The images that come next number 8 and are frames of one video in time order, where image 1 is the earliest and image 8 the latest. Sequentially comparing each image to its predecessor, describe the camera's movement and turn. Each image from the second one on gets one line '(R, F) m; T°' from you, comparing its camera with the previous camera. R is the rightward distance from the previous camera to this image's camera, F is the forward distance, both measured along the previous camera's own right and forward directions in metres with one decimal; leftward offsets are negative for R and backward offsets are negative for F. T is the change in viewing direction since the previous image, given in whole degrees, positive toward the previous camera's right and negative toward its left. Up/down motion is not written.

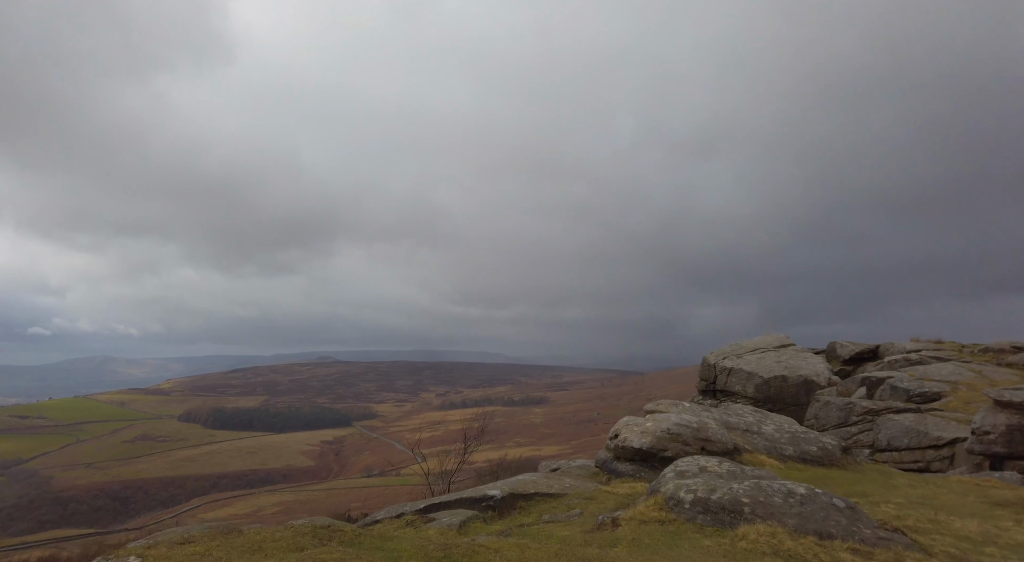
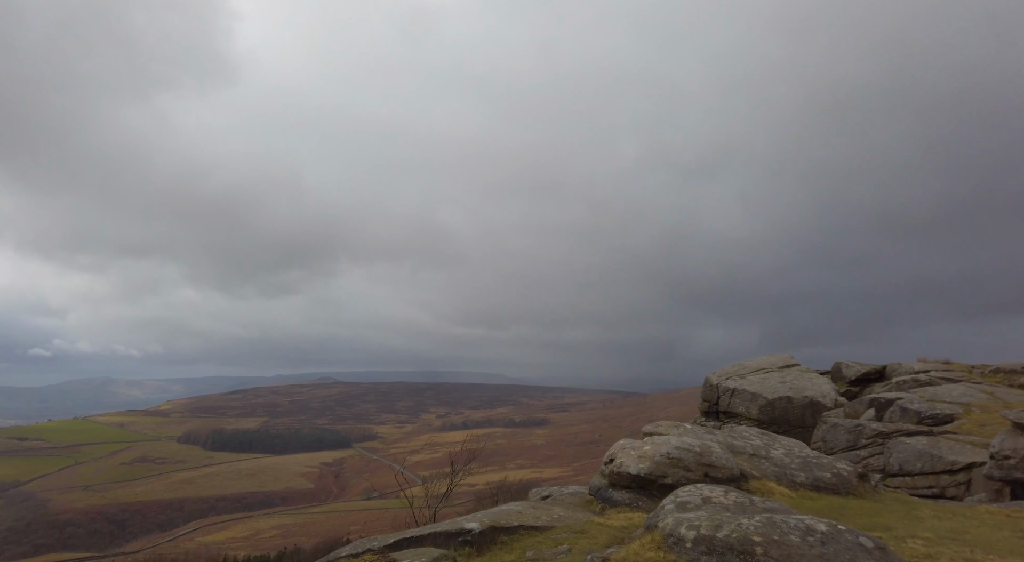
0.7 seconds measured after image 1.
(+0.2, +0.5) m; 0°
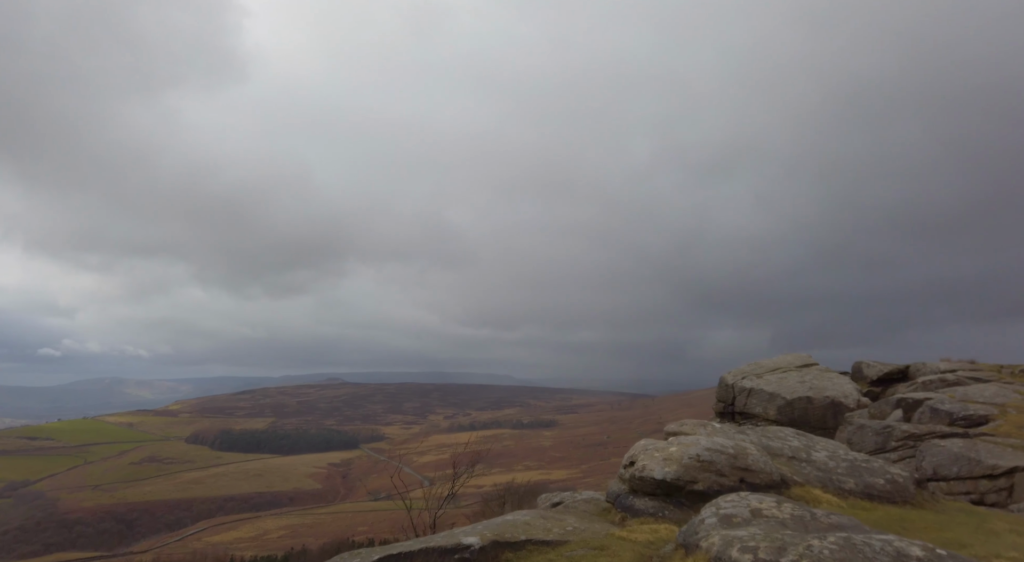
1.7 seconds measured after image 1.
(0.0, +0.8) m; -1°
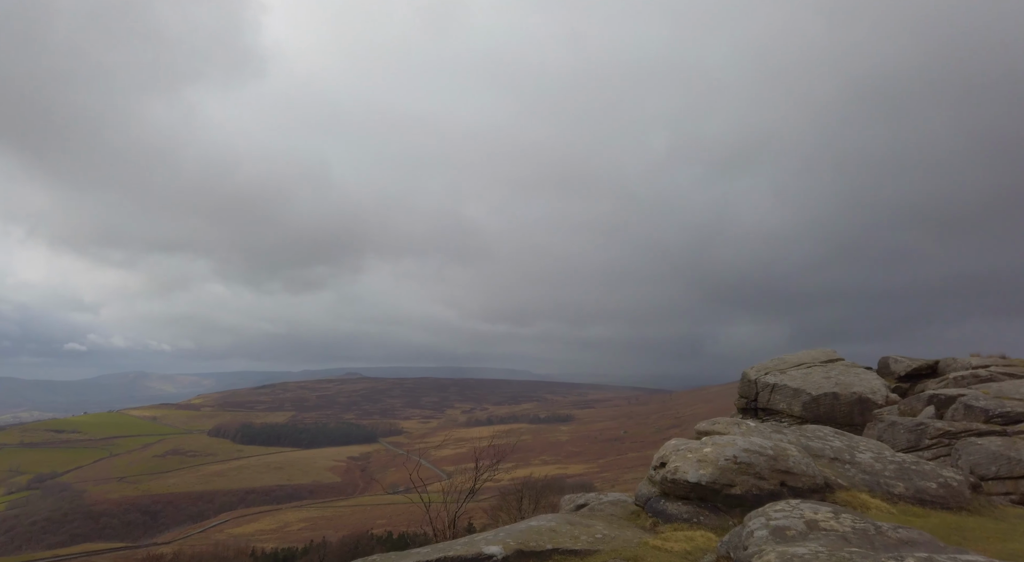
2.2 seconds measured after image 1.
(0.0, +0.3) m; -2°
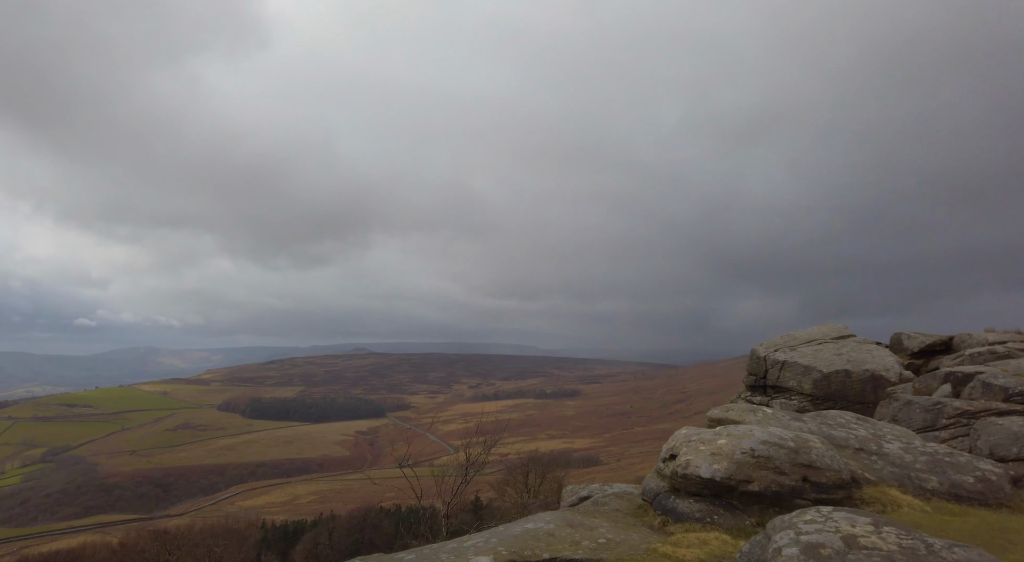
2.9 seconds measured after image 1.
(+0.1, +0.5) m; -1°
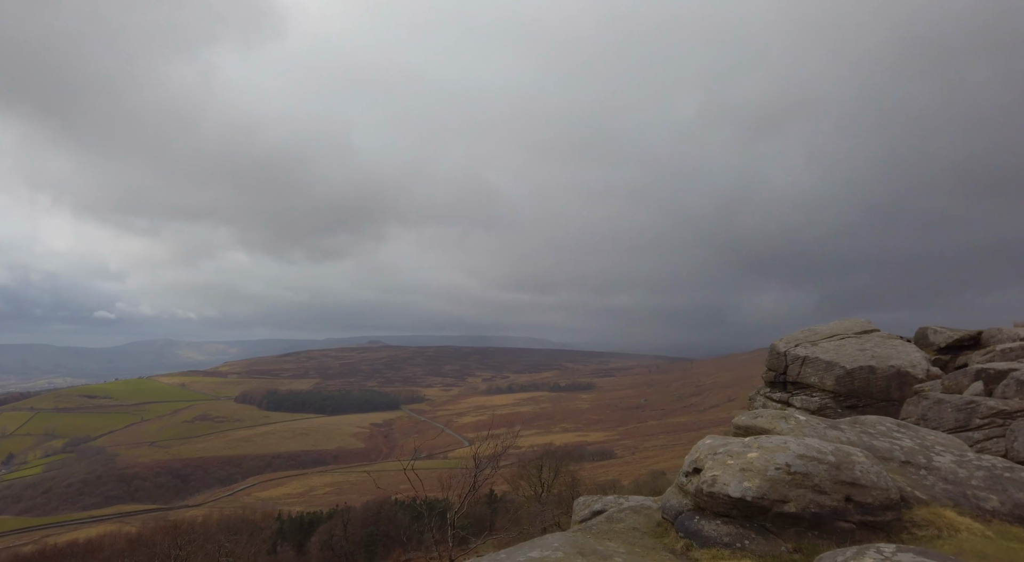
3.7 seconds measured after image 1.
(+0.1, +0.5) m; -1°
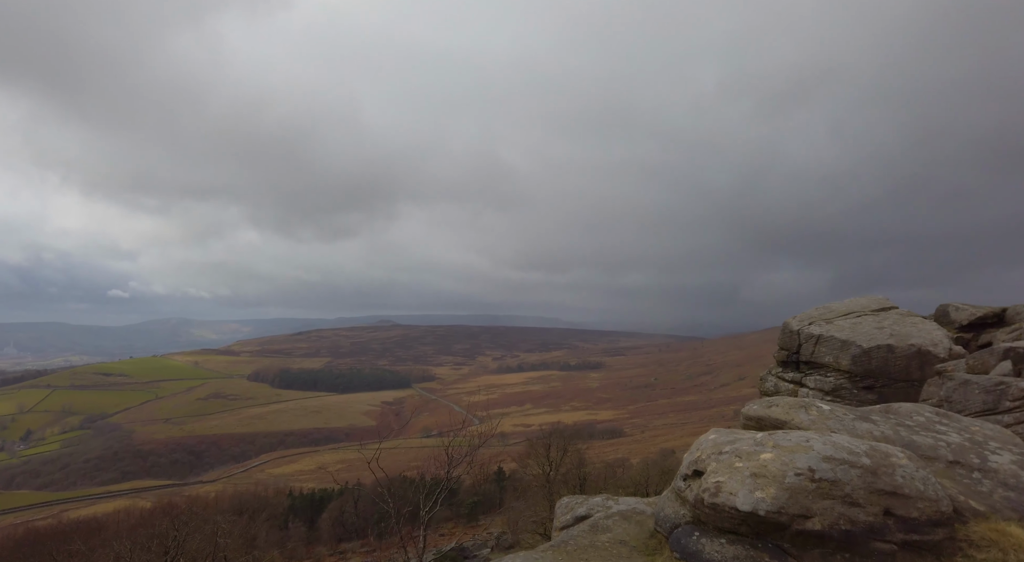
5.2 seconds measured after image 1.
(+0.3, +0.8) m; -1°
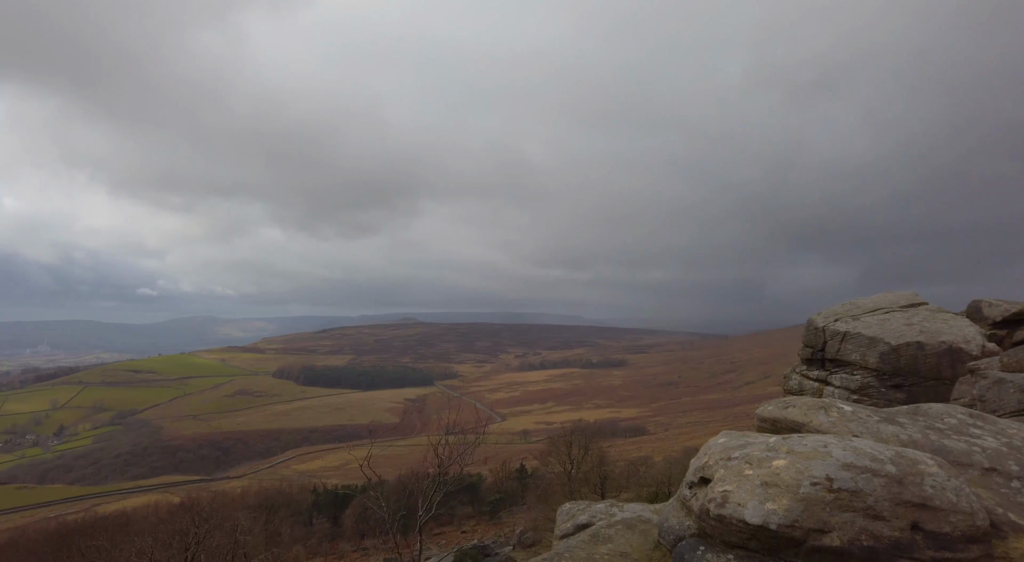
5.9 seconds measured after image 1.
(+0.2, +0.3) m; -2°
